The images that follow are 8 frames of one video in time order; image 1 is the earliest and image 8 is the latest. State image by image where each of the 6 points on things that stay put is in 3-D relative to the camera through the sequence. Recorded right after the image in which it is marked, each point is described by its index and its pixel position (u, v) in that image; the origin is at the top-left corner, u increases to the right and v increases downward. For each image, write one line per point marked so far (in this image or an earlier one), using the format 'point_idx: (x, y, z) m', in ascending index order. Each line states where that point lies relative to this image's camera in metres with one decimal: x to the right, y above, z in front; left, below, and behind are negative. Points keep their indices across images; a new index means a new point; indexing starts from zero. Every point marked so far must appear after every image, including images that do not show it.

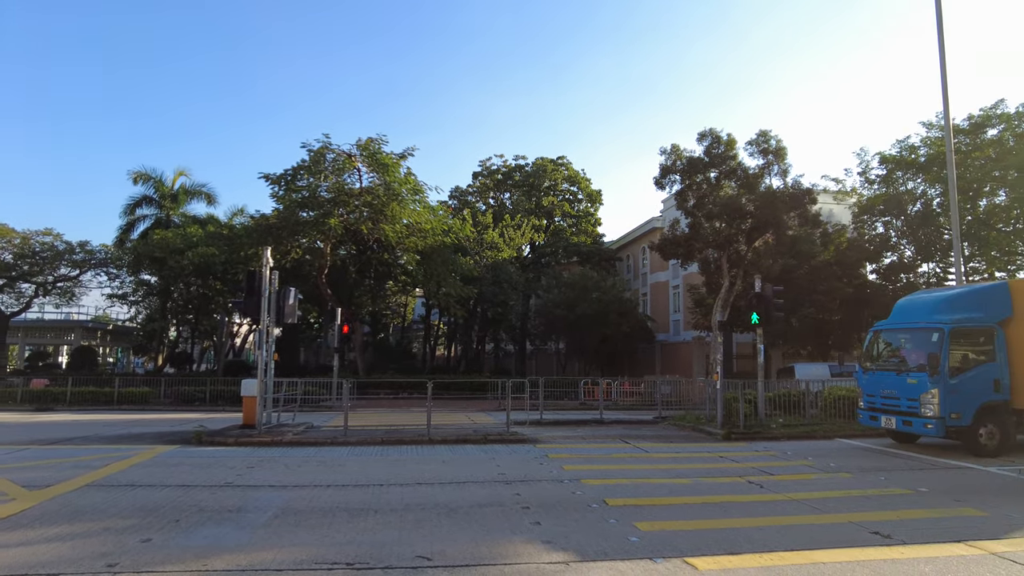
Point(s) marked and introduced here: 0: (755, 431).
0: (+4.6, -2.7, +12.7) m
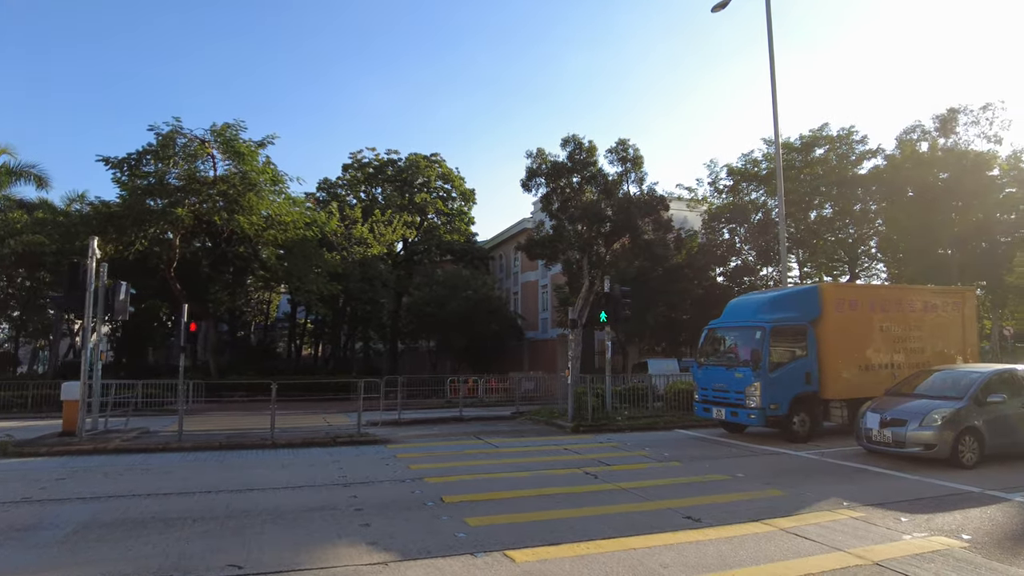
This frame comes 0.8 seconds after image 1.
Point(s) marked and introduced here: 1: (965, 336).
0: (+1.8, -2.7, +13.3) m
1: (+9.1, -0.9, +13.3) m
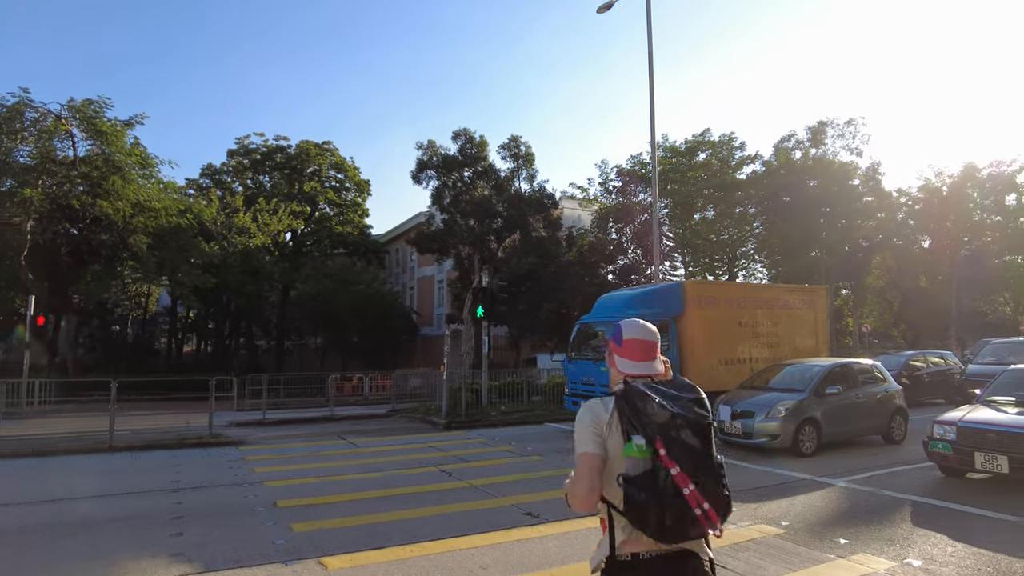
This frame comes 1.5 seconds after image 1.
0: (-0.7, -2.6, +13.1) m
1: (+6.5, -0.9, +14.2) m
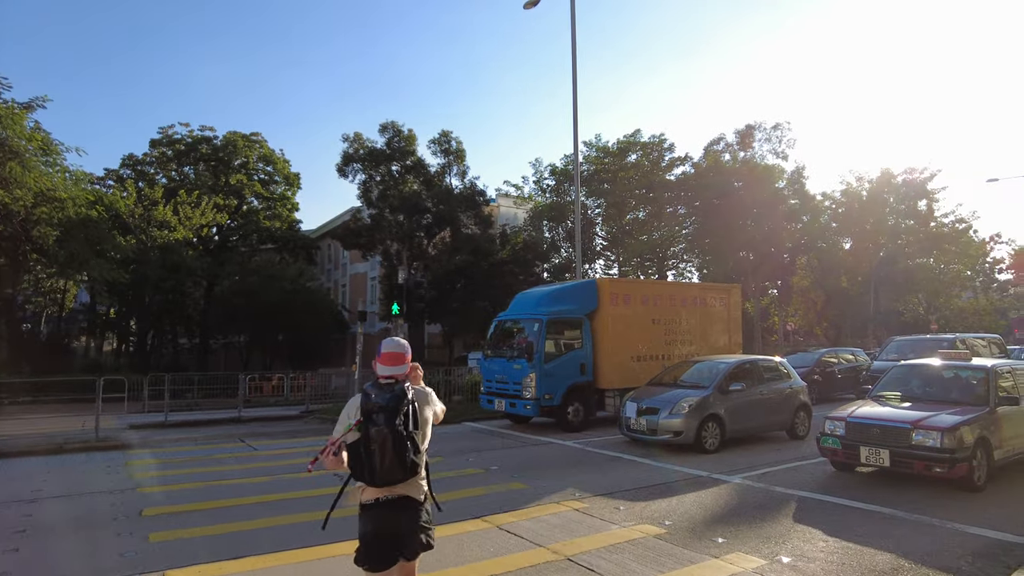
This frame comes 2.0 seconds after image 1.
0: (-2.4, -2.6, +12.8) m
1: (+4.8, -0.9, +14.4) m
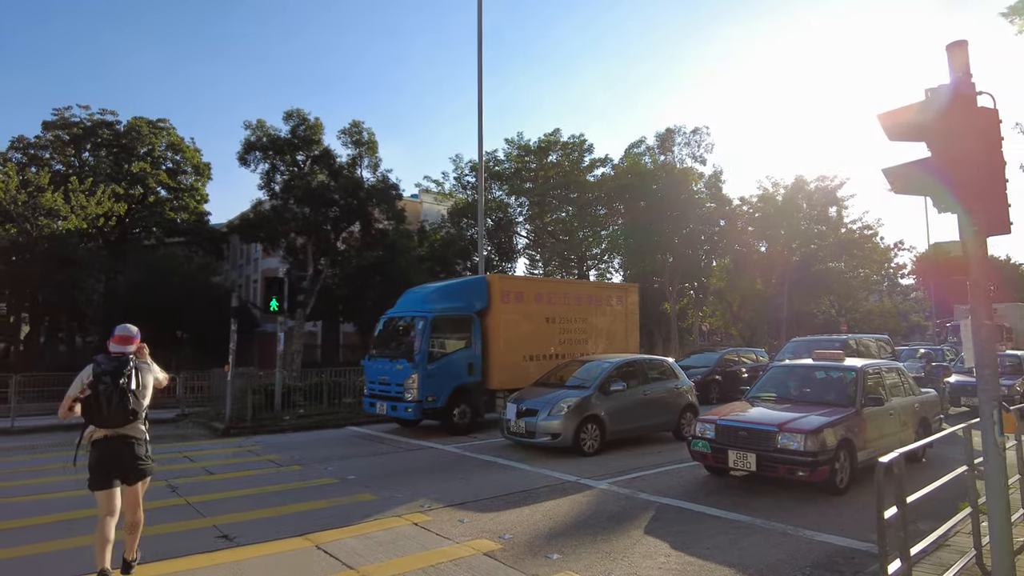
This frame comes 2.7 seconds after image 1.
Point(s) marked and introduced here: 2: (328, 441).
0: (-4.5, -2.4, +11.9) m
1: (+2.5, -0.8, +14.2) m
2: (-3.1, -2.5, +11.0) m
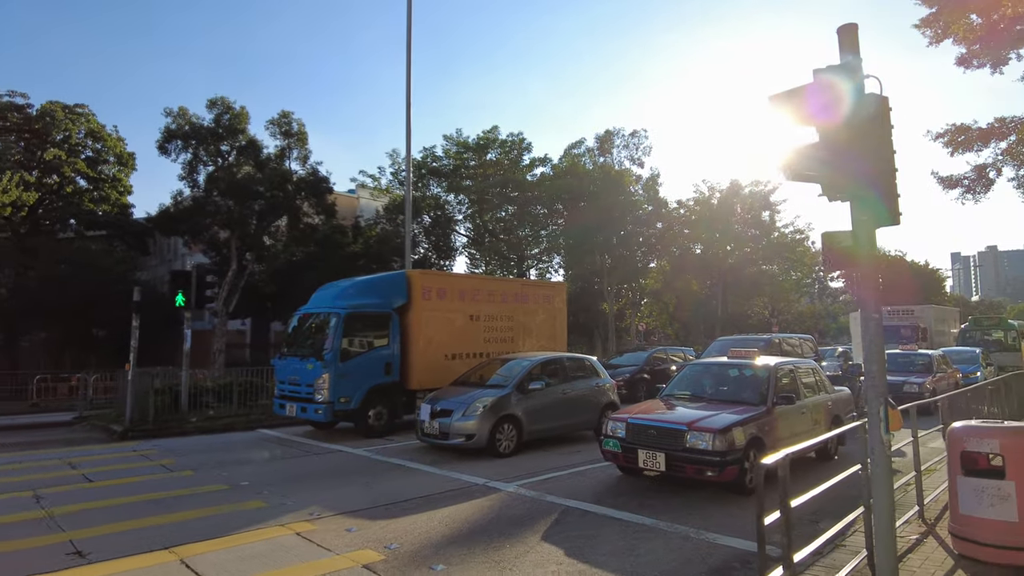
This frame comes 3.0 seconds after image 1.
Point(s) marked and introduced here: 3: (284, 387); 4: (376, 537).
0: (-5.9, -2.3, +11.1) m
1: (+0.9, -0.8, +14.0) m
2: (-4.4, -2.4, +10.3) m
3: (-3.8, -1.6, +11.1) m
4: (-1.1, -2.0, +5.3) m
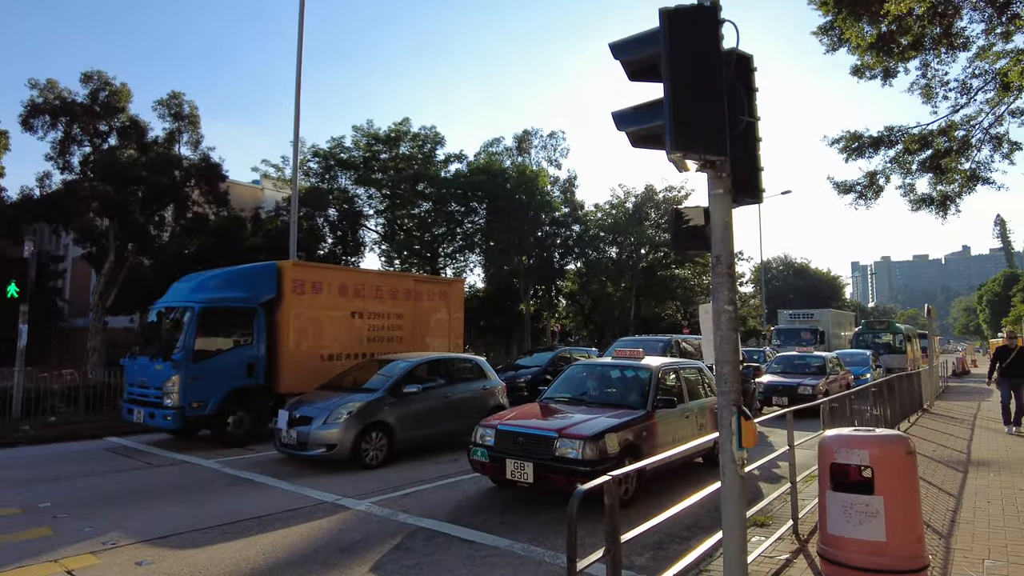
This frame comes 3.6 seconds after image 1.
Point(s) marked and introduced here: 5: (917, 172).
0: (-7.7, -2.2, +9.6) m
1: (-1.3, -0.7, +13.3) m
2: (-6.1, -2.3, +9.0) m
3: (-5.6, -1.5, +9.8) m
4: (-2.3, -1.9, +4.4) m
5: (+9.3, +2.7, +15.2) m
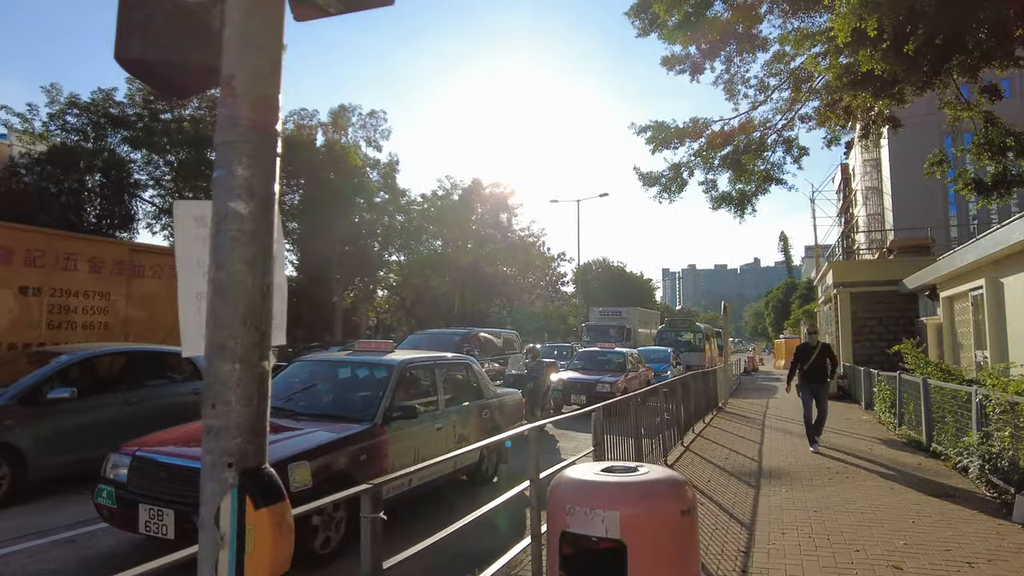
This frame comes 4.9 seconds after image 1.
0: (-10.5, -1.6, +5.4) m
1: (-5.2, -0.3, +10.6) m
2: (-8.9, -1.8, +5.2) m
3: (-8.6, -1.0, +6.1) m
4: (-4.0, -1.5, +1.7) m
5: (+4.7, +2.7, +15.1) m
